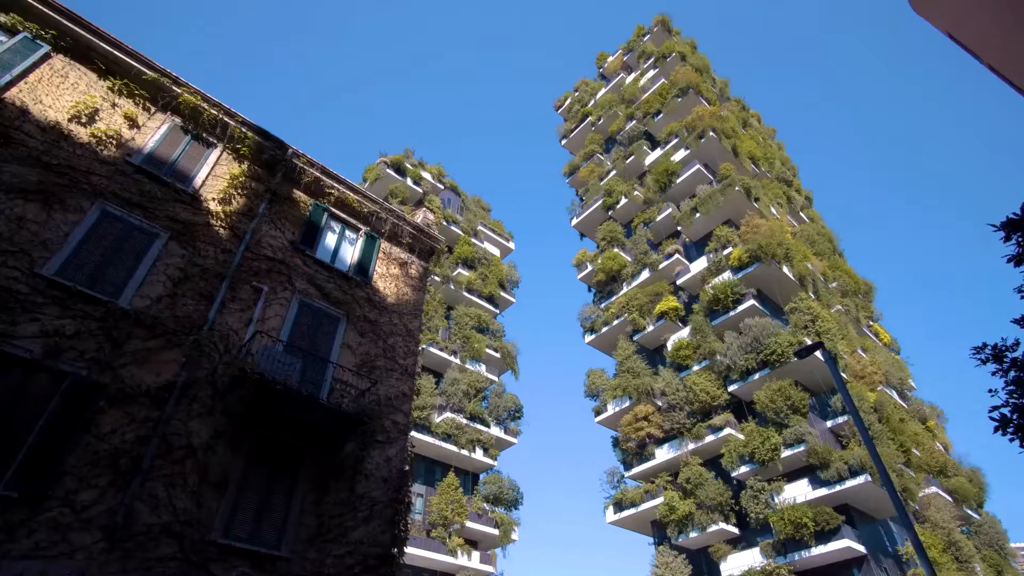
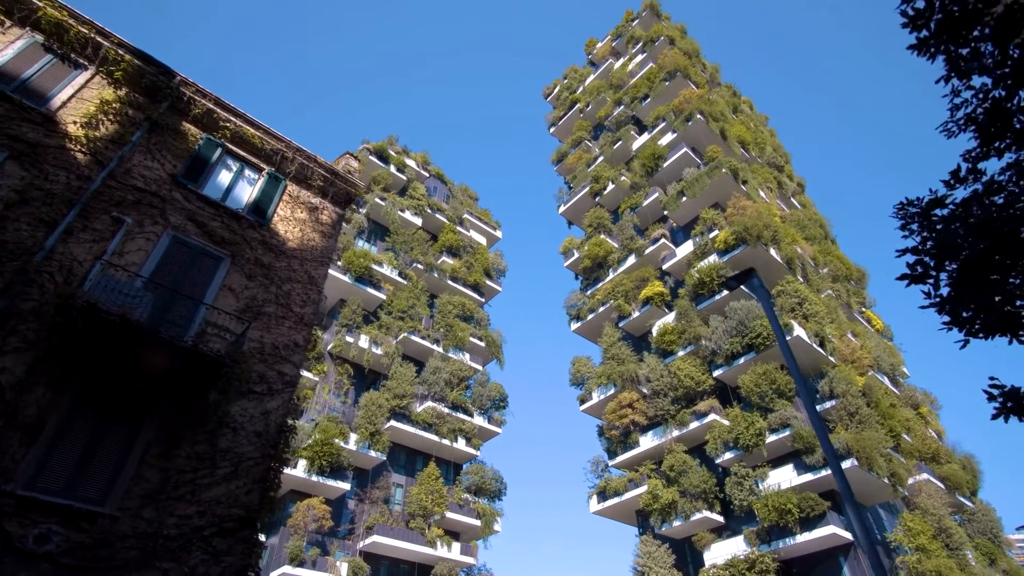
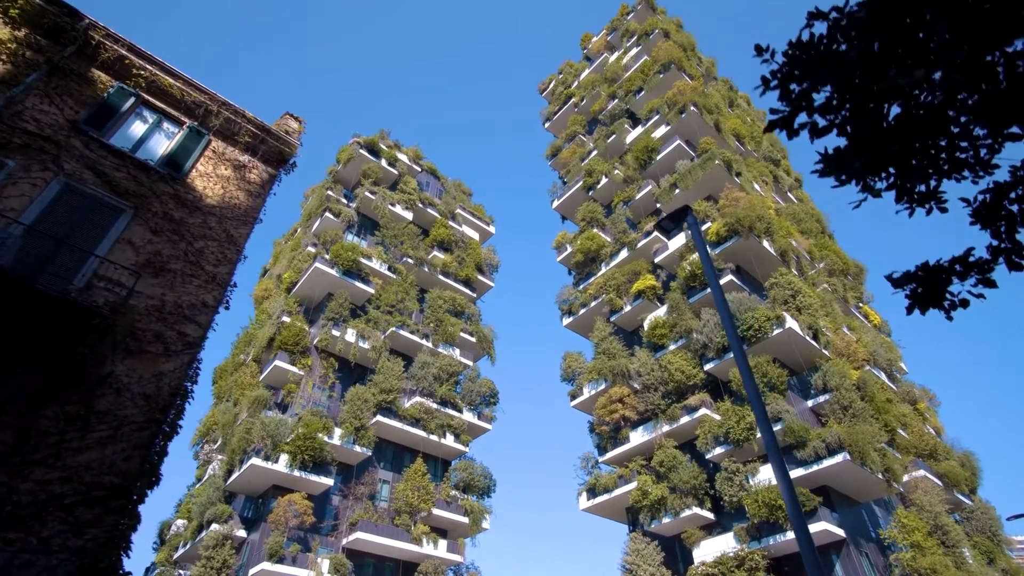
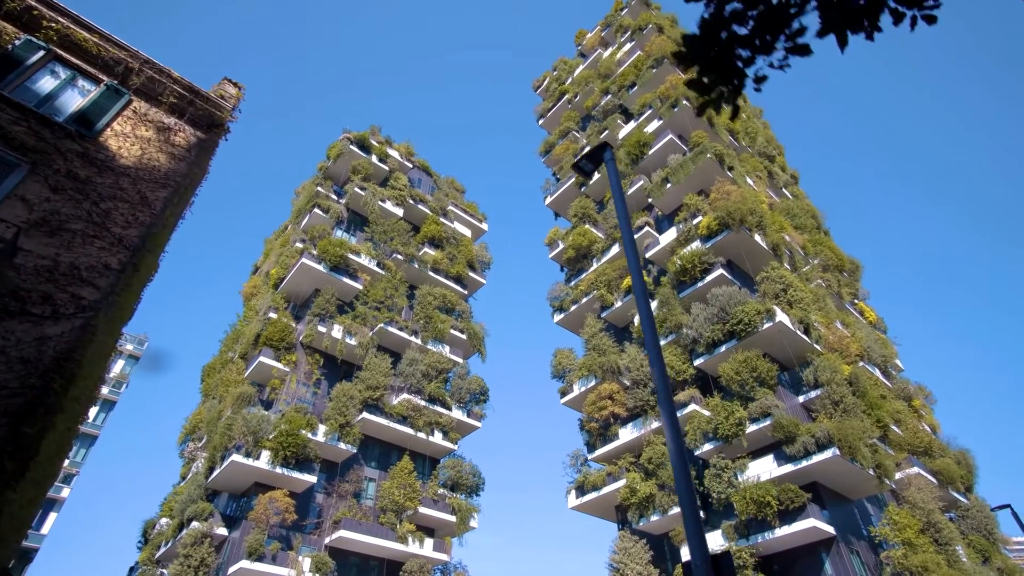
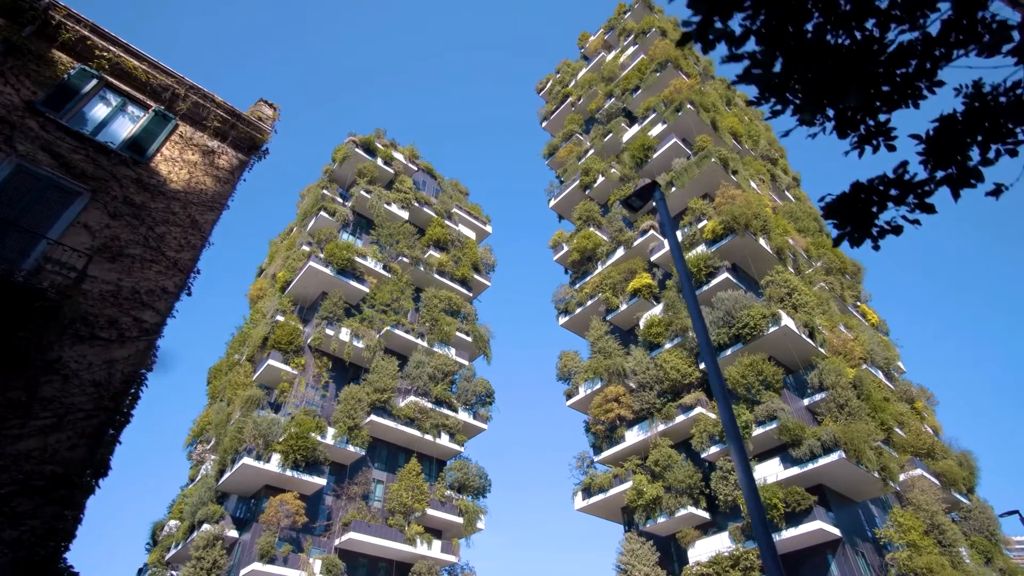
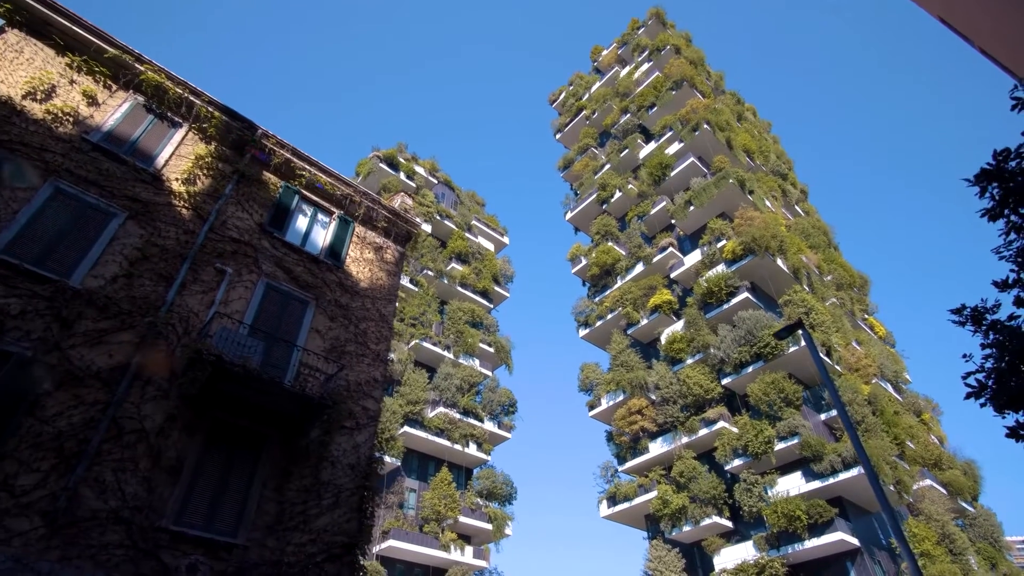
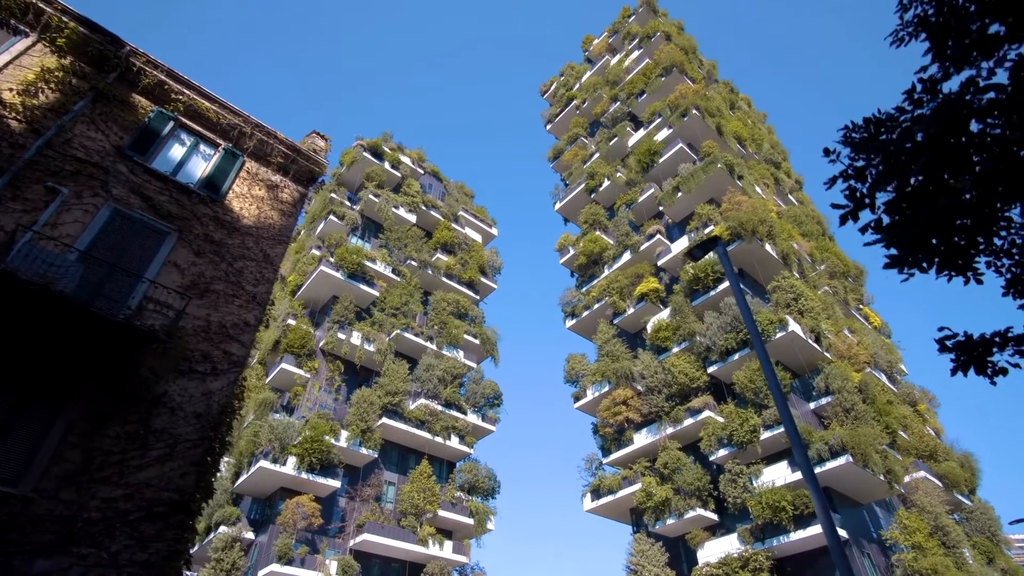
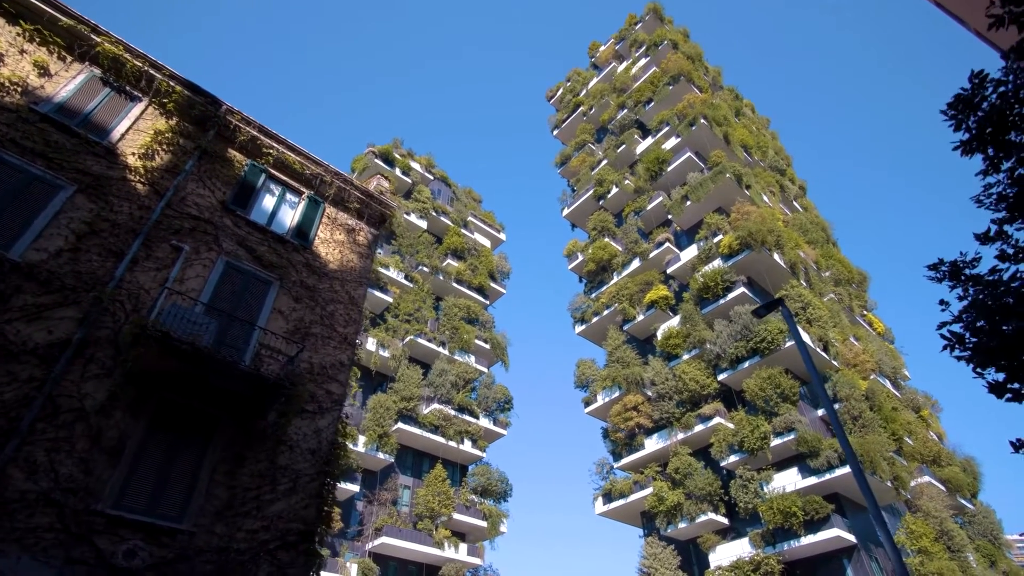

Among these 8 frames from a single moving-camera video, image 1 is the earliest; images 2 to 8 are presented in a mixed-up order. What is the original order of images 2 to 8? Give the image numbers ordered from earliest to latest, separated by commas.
6, 8, 2, 7, 3, 5, 4
